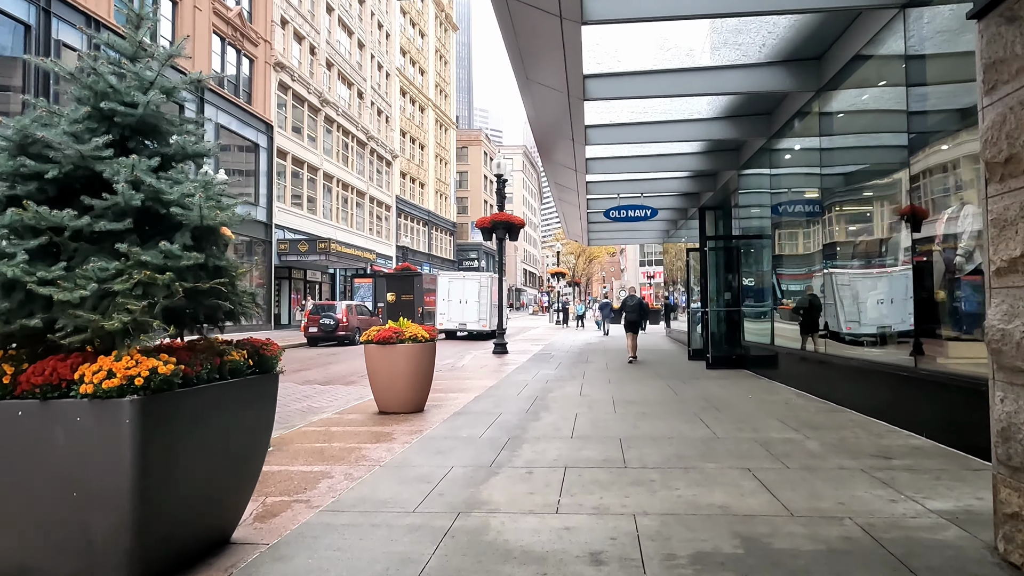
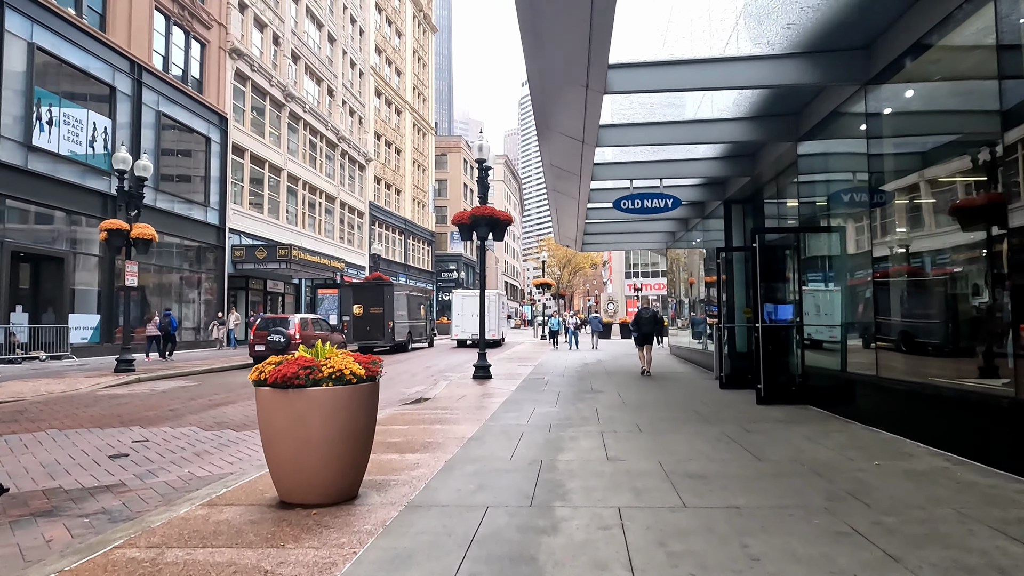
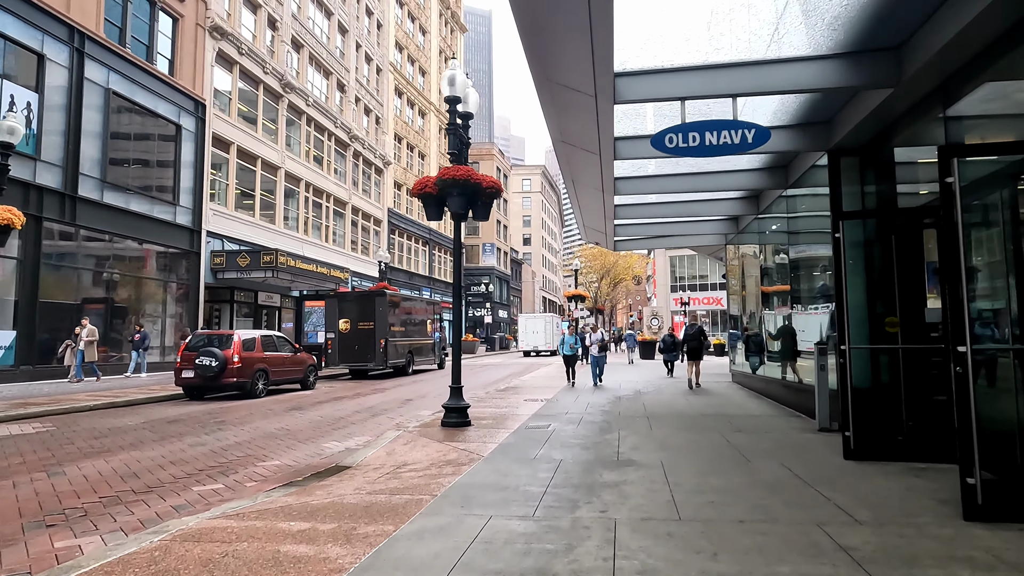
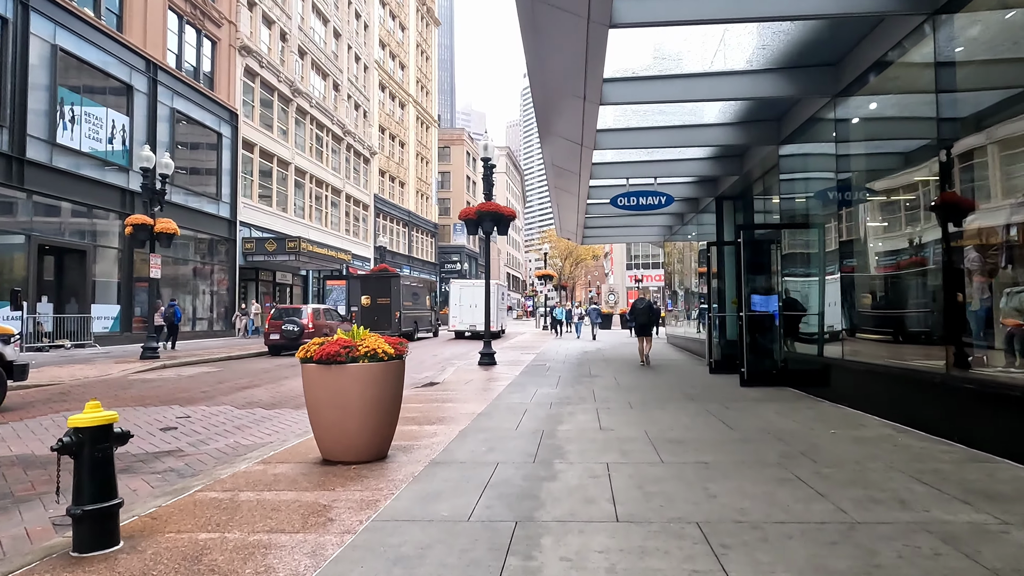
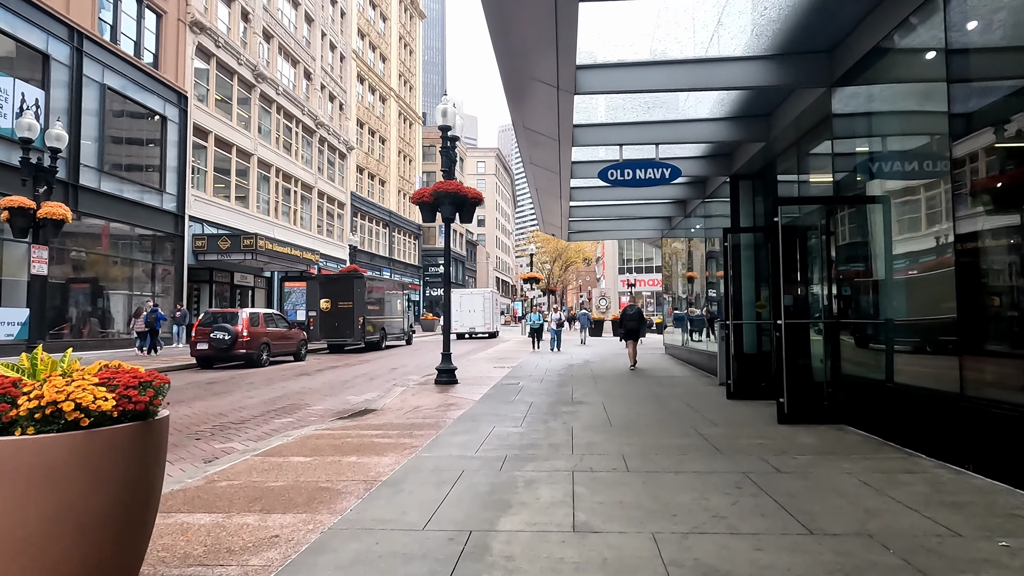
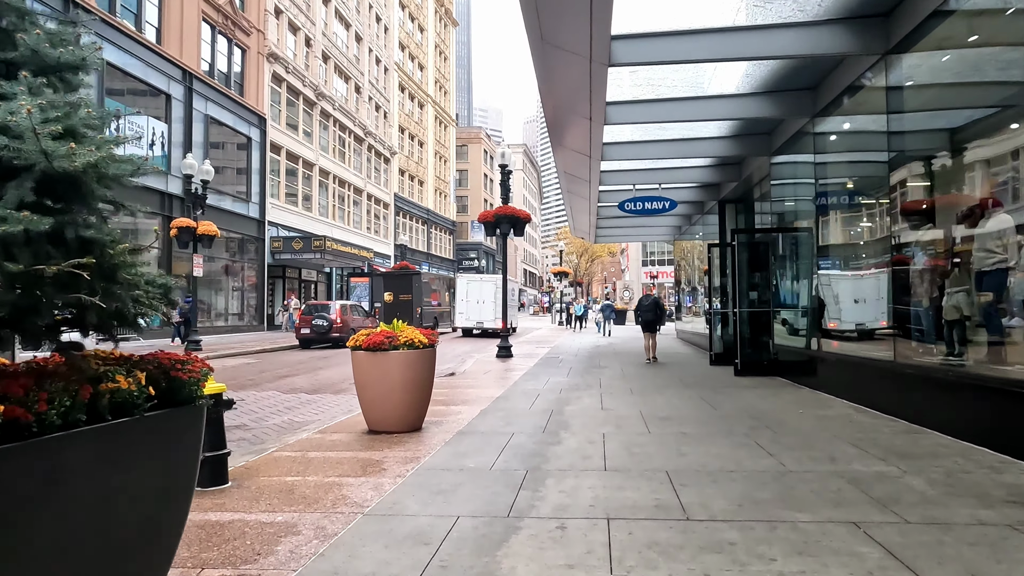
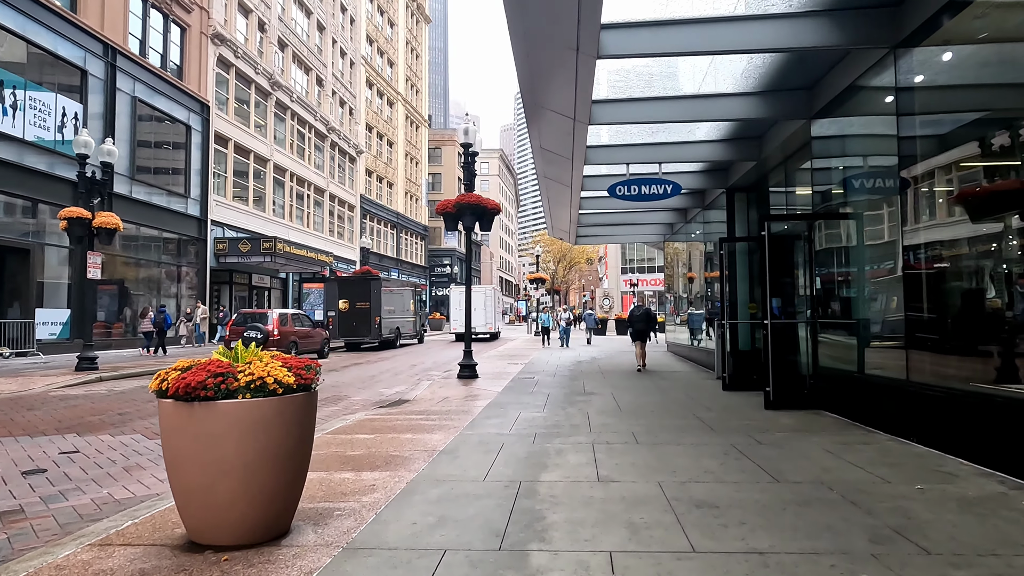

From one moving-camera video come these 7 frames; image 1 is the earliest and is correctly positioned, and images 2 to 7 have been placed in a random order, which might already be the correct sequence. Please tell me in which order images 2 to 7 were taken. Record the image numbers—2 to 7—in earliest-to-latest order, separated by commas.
6, 4, 2, 7, 5, 3
